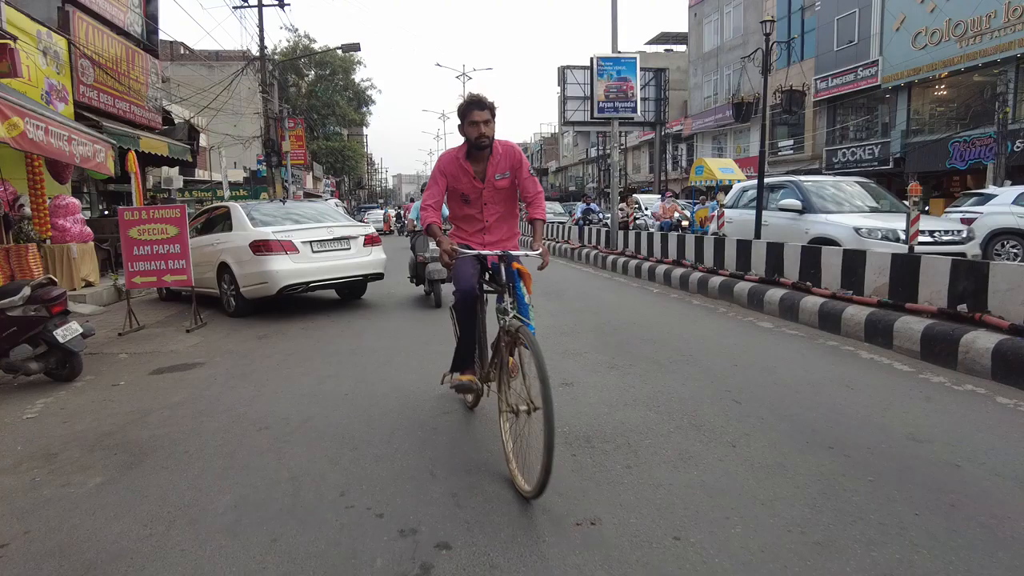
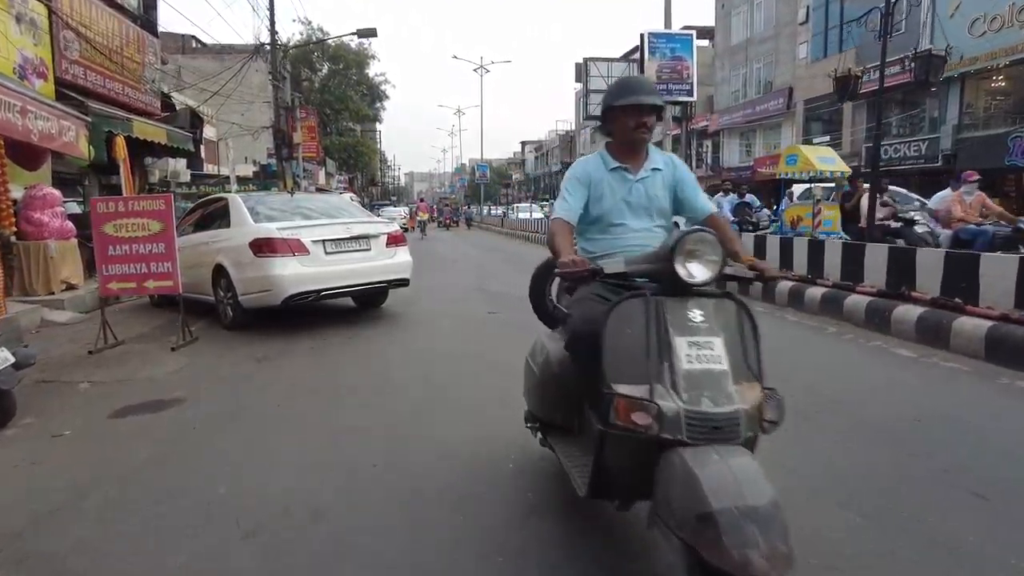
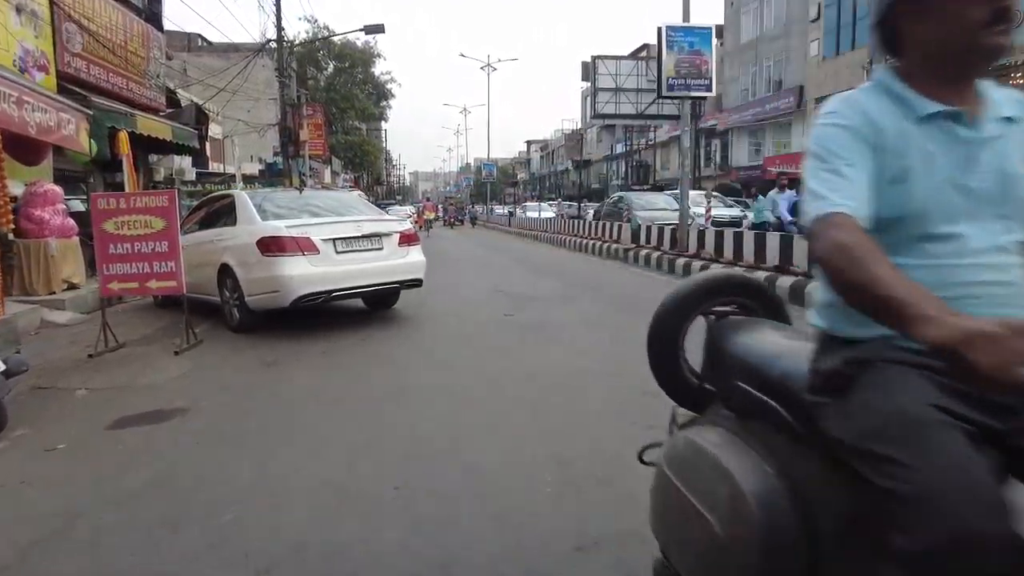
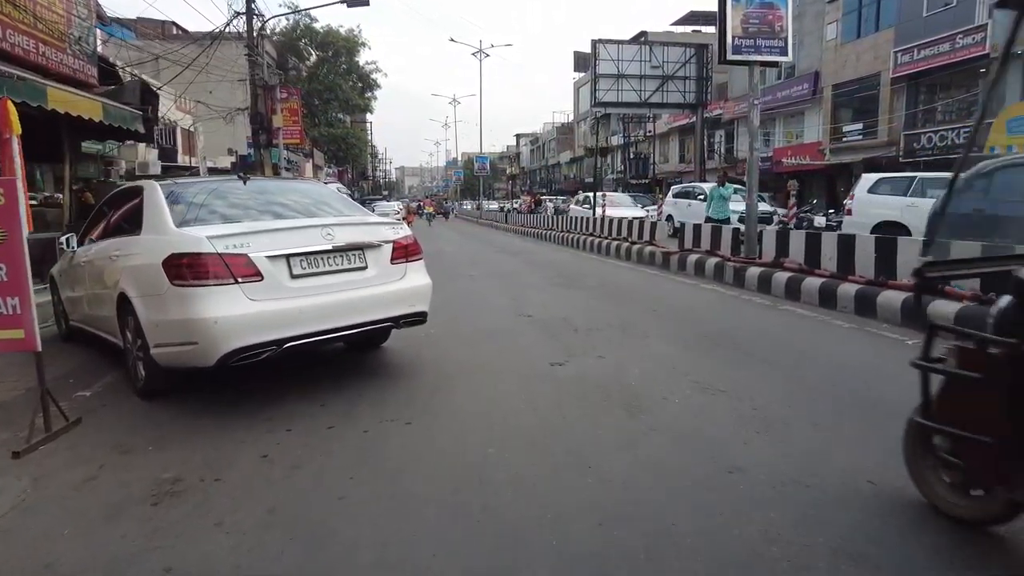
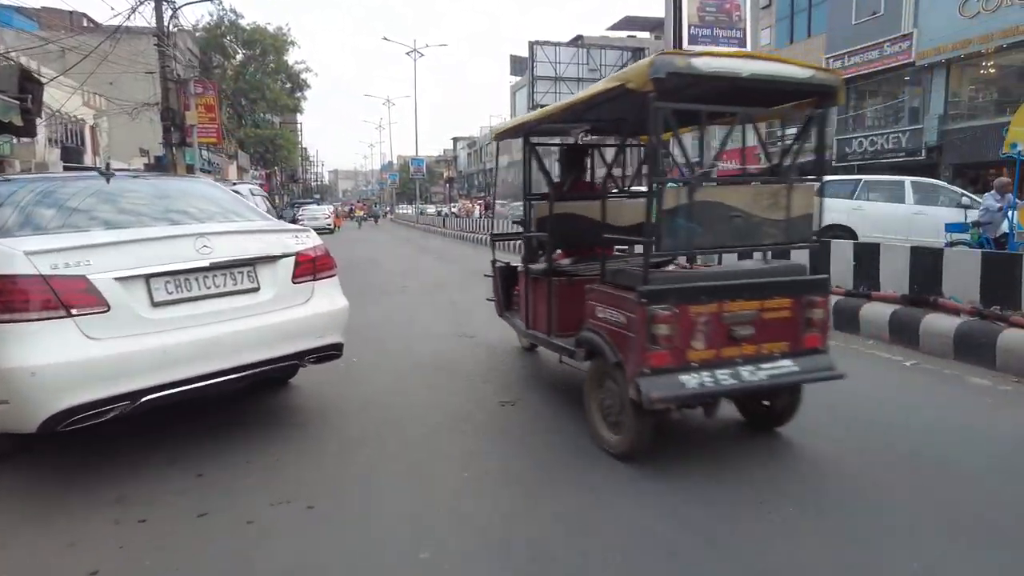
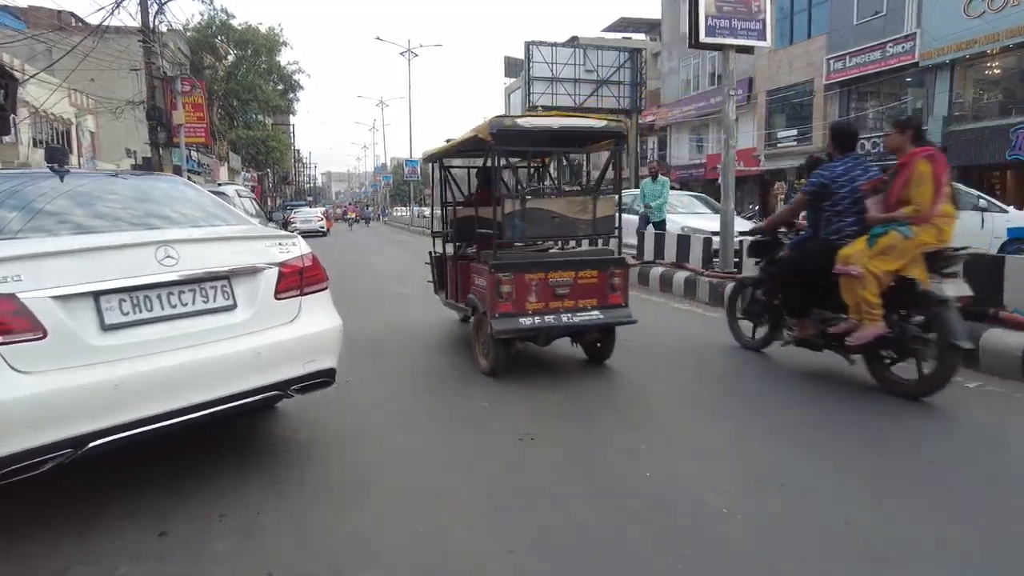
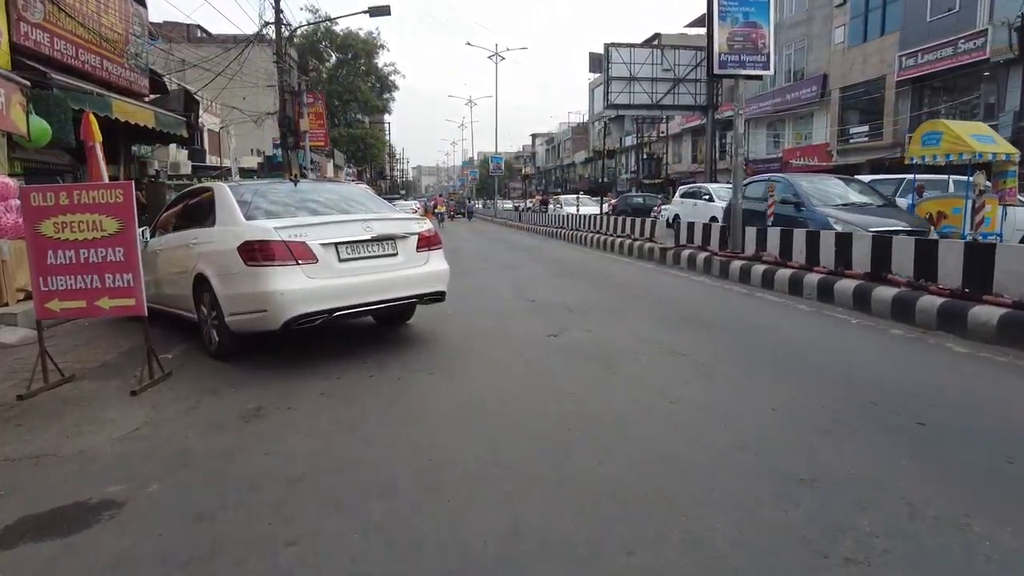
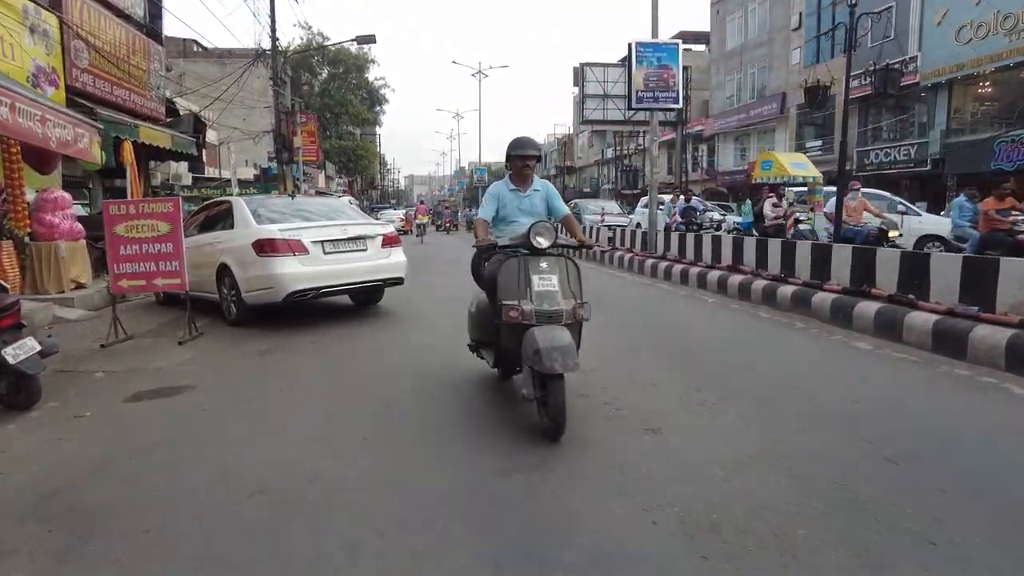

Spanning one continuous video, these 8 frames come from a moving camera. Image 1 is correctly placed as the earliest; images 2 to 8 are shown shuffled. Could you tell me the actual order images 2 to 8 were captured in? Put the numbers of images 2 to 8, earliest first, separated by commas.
8, 2, 3, 7, 4, 5, 6
